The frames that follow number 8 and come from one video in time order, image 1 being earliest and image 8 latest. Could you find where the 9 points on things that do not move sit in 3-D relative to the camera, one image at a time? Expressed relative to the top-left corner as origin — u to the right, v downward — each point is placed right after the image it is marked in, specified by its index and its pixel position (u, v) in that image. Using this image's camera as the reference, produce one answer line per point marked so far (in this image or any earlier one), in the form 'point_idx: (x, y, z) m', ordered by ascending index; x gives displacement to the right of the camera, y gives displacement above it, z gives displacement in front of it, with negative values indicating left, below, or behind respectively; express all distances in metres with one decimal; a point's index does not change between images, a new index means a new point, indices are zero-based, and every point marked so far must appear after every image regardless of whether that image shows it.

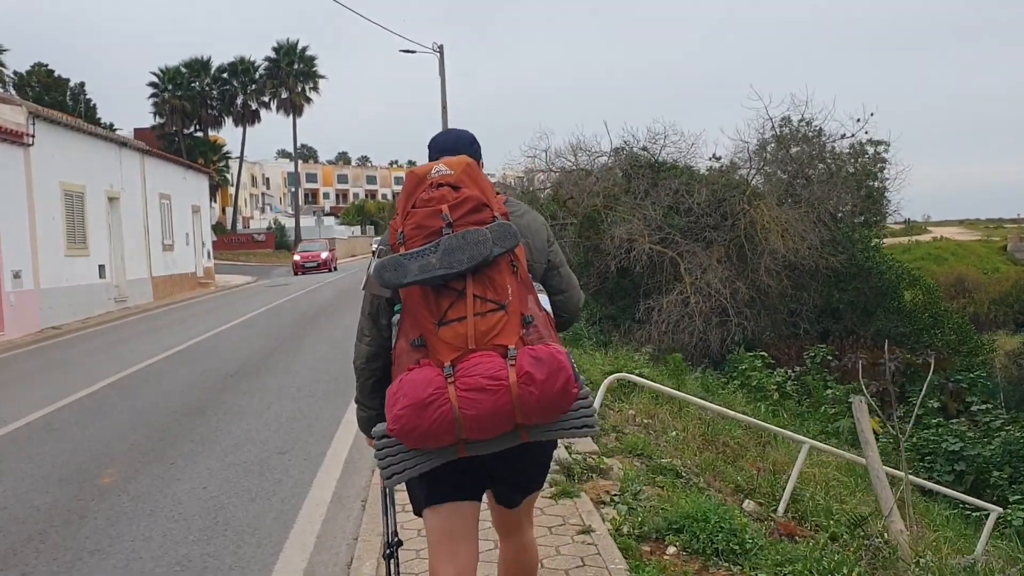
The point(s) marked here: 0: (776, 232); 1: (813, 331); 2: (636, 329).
0: (+3.7, +0.8, +14.1) m
1: (+4.5, -0.7, +14.9) m
2: (+1.8, -0.6, +14.5) m
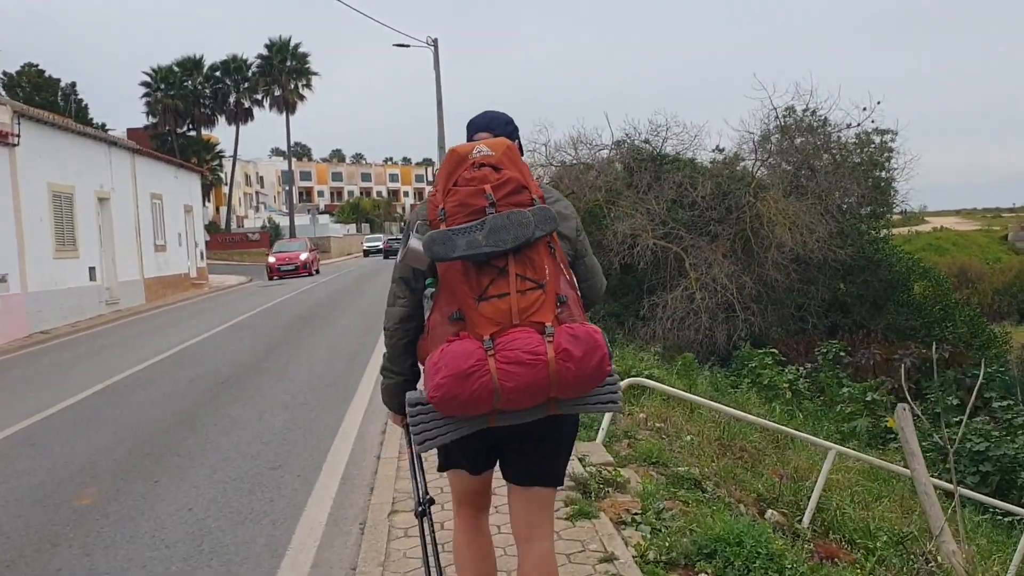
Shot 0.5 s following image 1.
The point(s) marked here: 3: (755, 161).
0: (+3.7, +0.9, +13.7) m
1: (+4.5, -0.6, +14.5) m
2: (+1.8, -0.5, +14.2) m
3: (+3.7, +1.9, +15.2) m
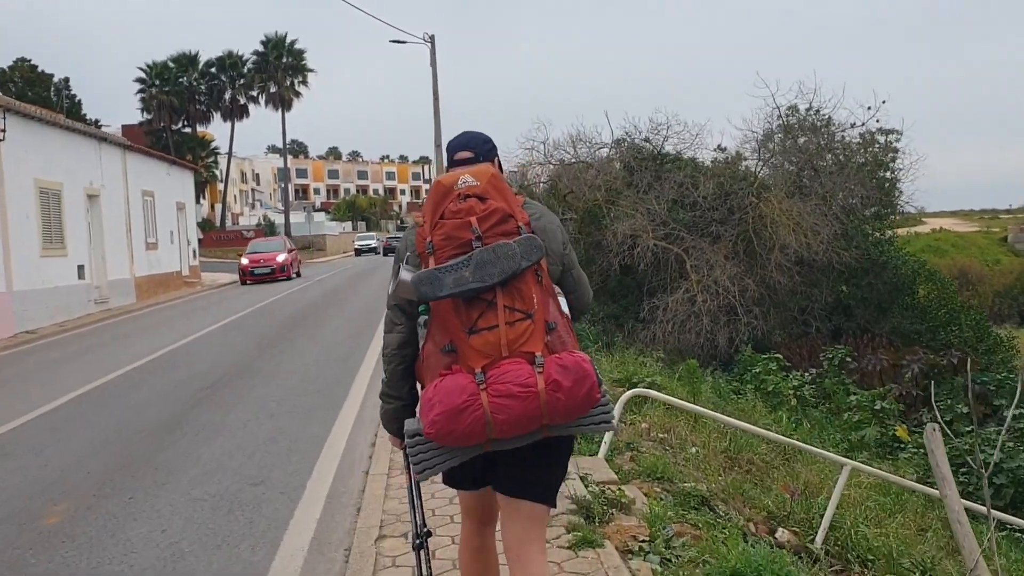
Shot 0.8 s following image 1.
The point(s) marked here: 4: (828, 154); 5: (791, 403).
0: (+3.7, +0.8, +13.4) m
1: (+4.5, -0.6, +14.2) m
2: (+1.8, -0.6, +13.8) m
3: (+3.6, +1.9, +14.9) m
4: (+4.7, +2.0, +14.9) m
5: (+2.8, -1.2, +10.1) m
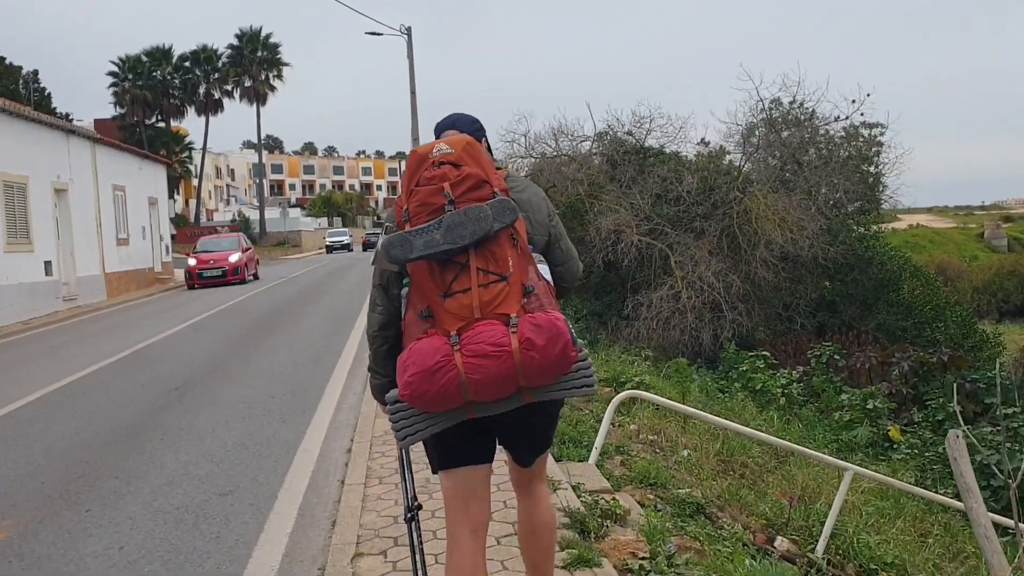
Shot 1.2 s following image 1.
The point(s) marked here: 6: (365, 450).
0: (+3.5, +0.9, +13.1) m
1: (+4.2, -0.5, +14.0) m
2: (+1.5, -0.5, +13.6) m
3: (+3.4, +2.0, +14.6) m
4: (+4.4, +2.1, +14.7) m
5: (+2.6, -1.1, +9.8) m
6: (-0.8, -0.9, +5.5) m
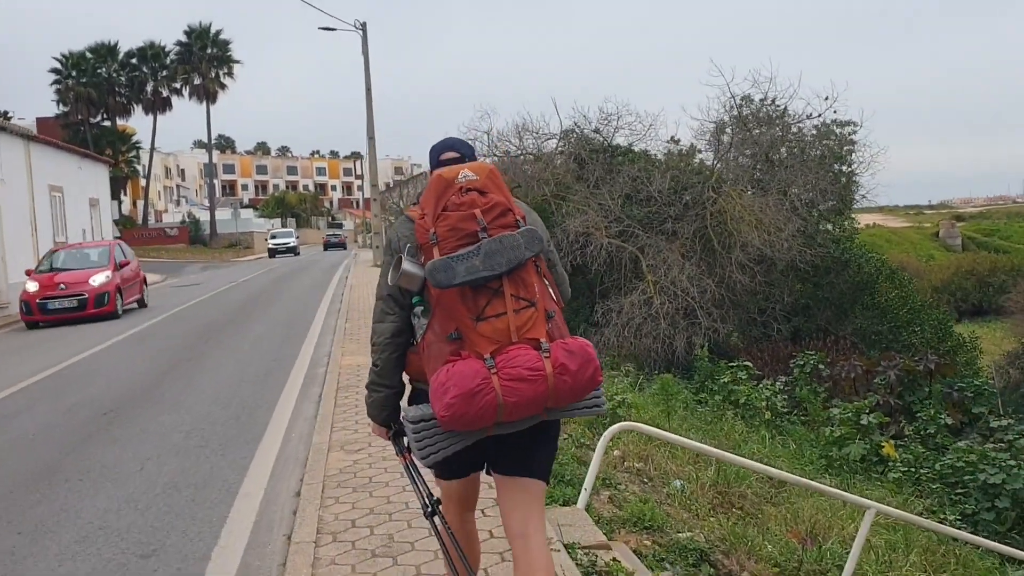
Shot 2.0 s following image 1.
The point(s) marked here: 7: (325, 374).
0: (+3.0, +0.8, +12.5) m
1: (+3.7, -0.6, +13.4) m
2: (+1.0, -0.6, +12.9) m
3: (+2.8, +1.9, +14.0) m
4: (+3.9, +2.0, +14.1) m
5: (+2.3, -1.2, +9.2) m
6: (-0.9, -1.0, +4.8) m
7: (-1.6, -0.7, +8.6) m
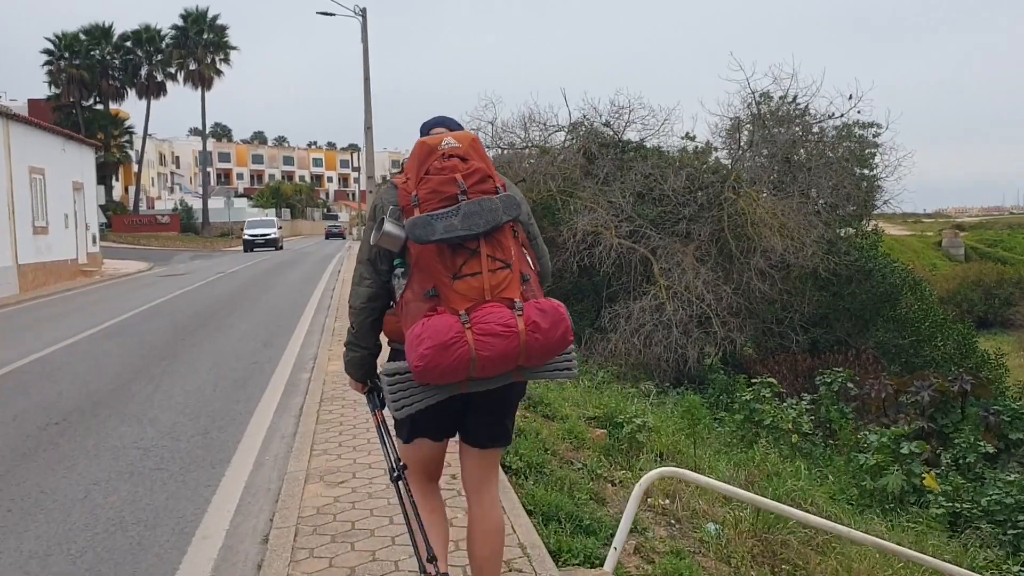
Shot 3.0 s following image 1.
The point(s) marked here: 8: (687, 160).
0: (+3.0, +0.7, +11.7) m
1: (+3.7, -0.7, +12.6) m
2: (+1.0, -0.6, +12.1) m
3: (+2.9, +1.8, +13.2) m
4: (+3.9, +1.9, +13.3) m
5: (+2.3, -1.3, +8.4) m
6: (-0.9, -1.0, +3.9) m
7: (-1.6, -0.7, +7.8) m
8: (+2.2, +1.6, +12.5) m
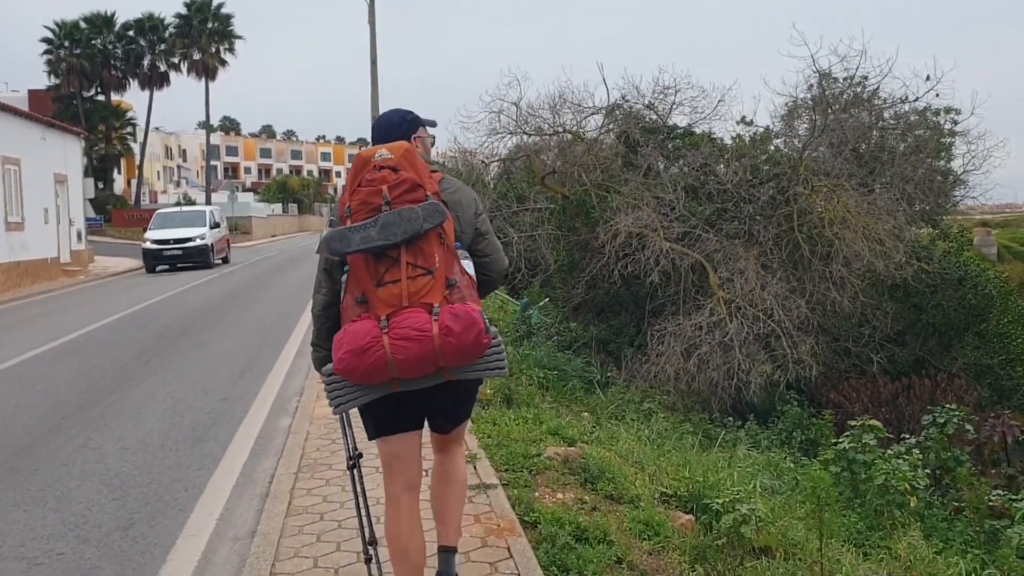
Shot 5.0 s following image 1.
0: (+3.3, +0.6, +9.9) m
1: (+4.0, -0.8, +10.8) m
2: (+1.3, -0.7, +10.2) m
3: (+3.2, +1.7, +11.3) m
4: (+4.2, +1.8, +11.4) m
5: (+2.6, -1.4, +6.5) m
6: (-0.7, -1.1, +2.1) m
7: (-1.3, -0.8, +5.9) m
8: (+2.5, +1.5, +10.7) m
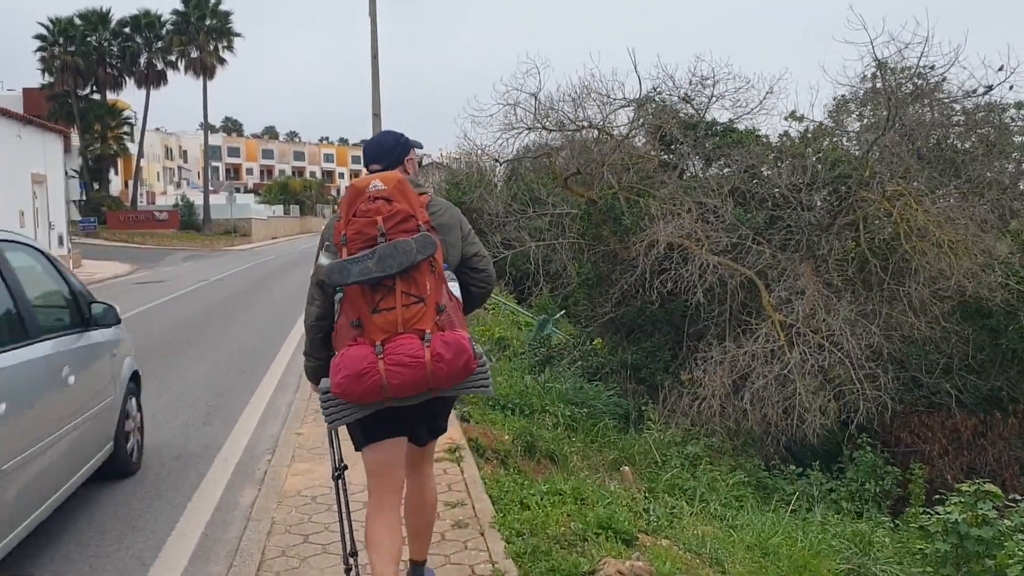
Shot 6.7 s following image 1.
0: (+3.5, +0.4, +8.4) m
1: (+4.1, -1.0, +9.3) m
2: (+1.5, -0.9, +8.8) m
3: (+3.4, +1.5, +9.9) m
4: (+4.4, +1.6, +10.0) m
5: (+2.7, -1.6, +5.1) m
6: (-0.5, -1.3, +0.7) m
7: (-1.2, -1.0, +4.5) m
8: (+2.7, +1.3, +9.2) m
